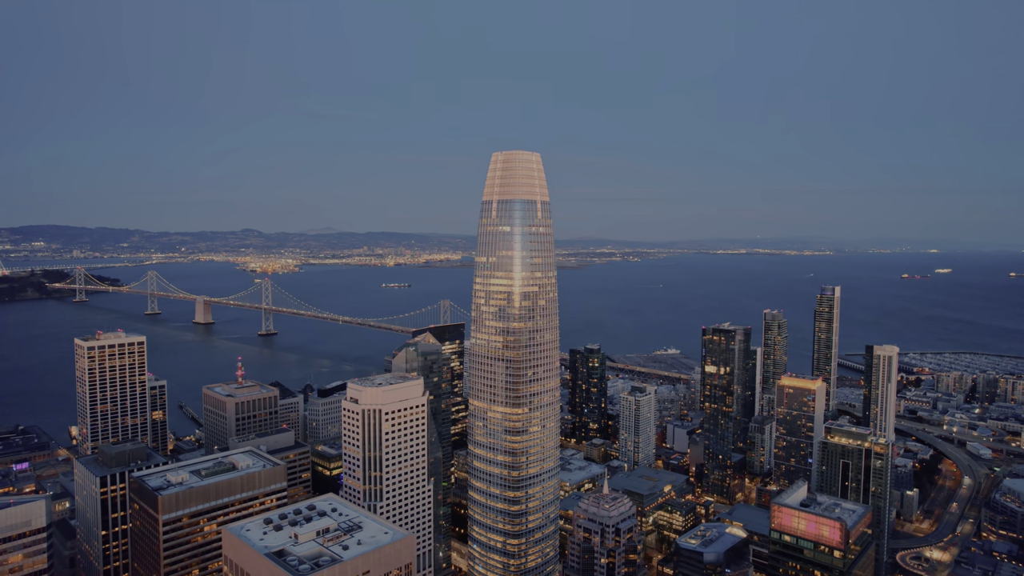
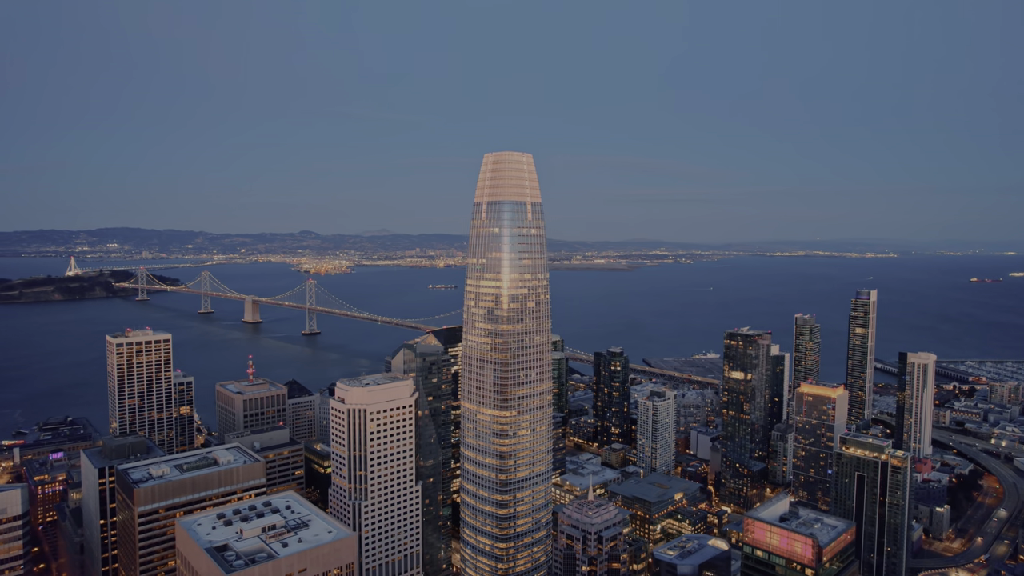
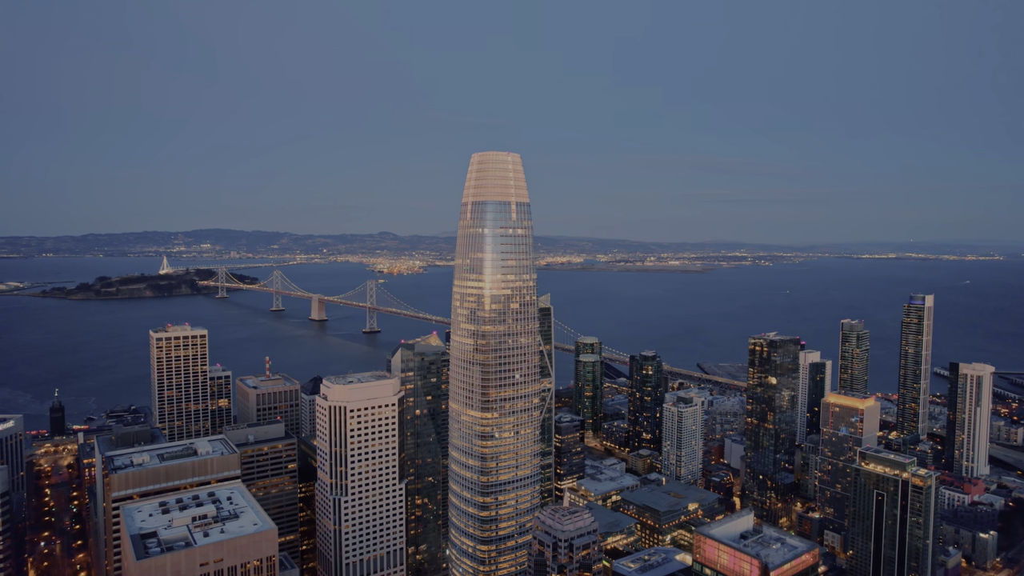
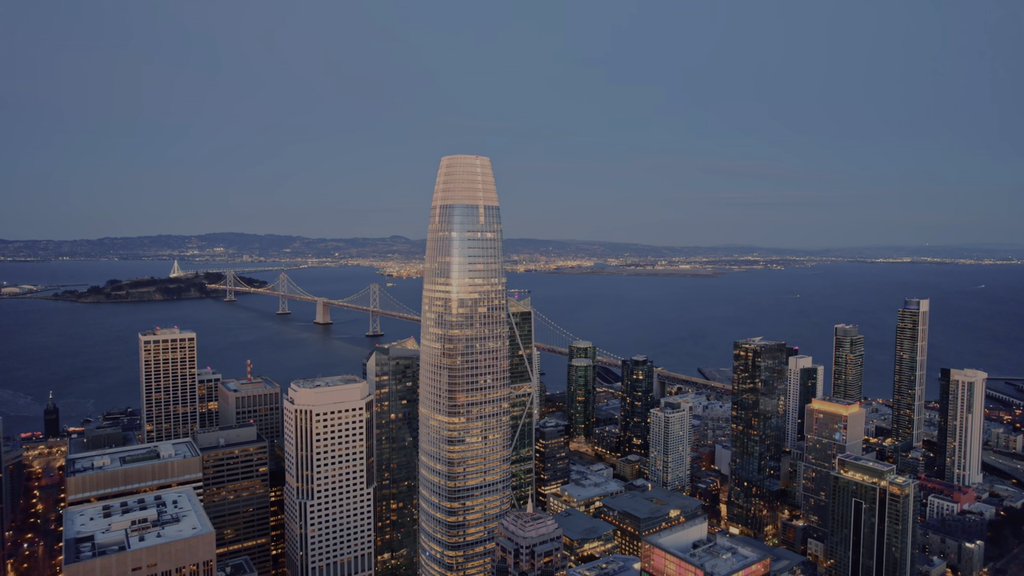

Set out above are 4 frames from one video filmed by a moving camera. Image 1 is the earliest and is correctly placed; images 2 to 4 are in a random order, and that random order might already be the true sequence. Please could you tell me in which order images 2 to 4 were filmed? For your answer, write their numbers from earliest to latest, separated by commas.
2, 3, 4
